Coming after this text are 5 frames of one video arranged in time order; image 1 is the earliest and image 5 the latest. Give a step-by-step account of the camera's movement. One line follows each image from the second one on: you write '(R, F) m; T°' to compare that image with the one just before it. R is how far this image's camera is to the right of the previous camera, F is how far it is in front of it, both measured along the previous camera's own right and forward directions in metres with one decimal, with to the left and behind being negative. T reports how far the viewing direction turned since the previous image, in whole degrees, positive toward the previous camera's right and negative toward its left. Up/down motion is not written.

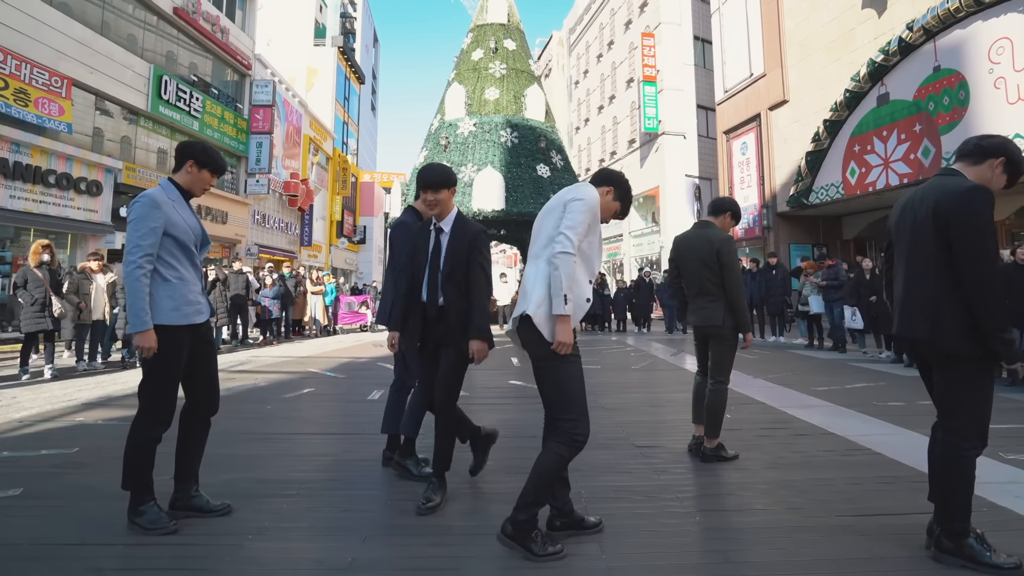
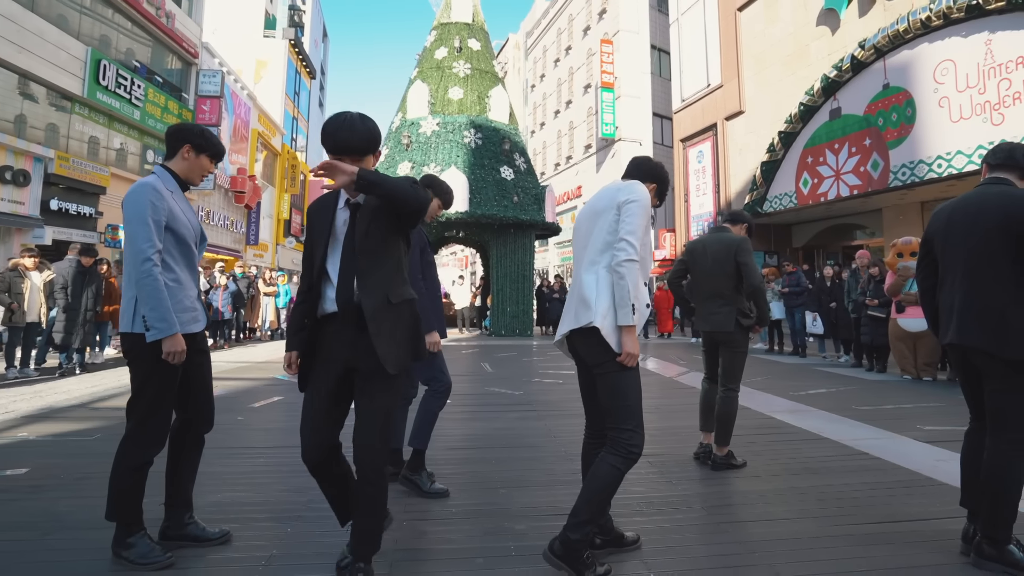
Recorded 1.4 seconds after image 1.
(-0.4, +0.2) m; +5°
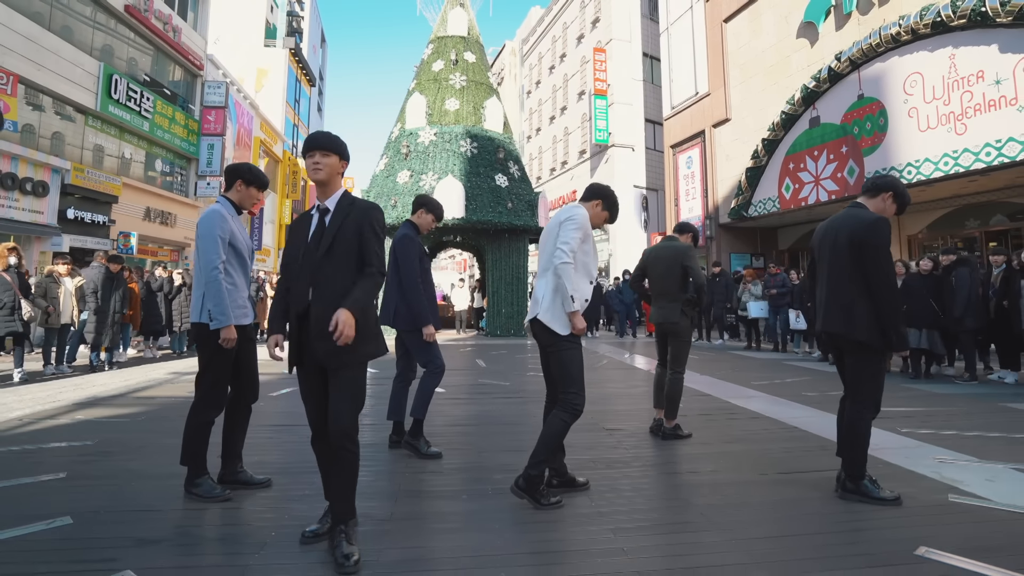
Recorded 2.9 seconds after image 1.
(+0.1, -0.7) m; 0°
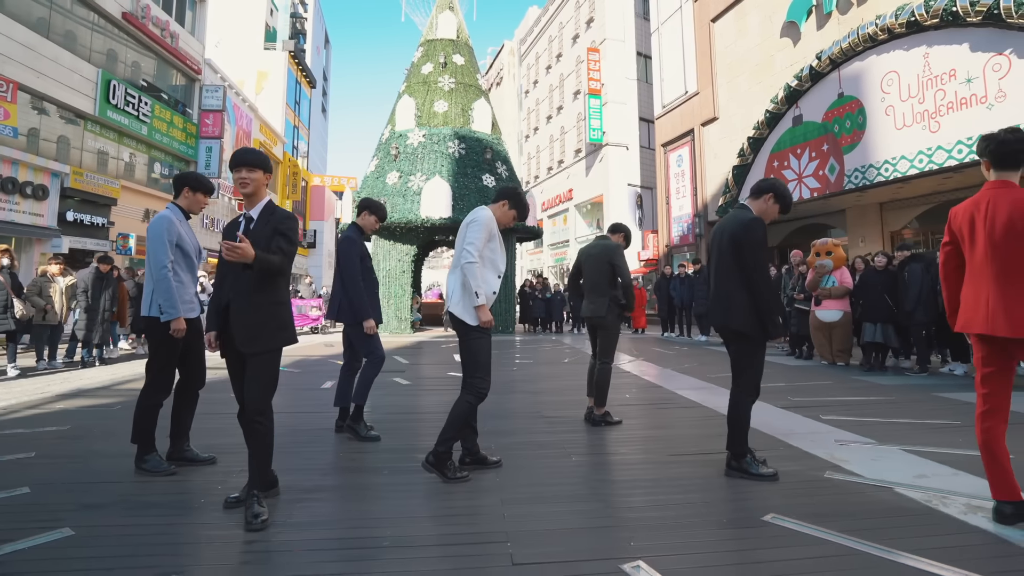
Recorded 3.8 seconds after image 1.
(+0.6, -0.3) m; -1°
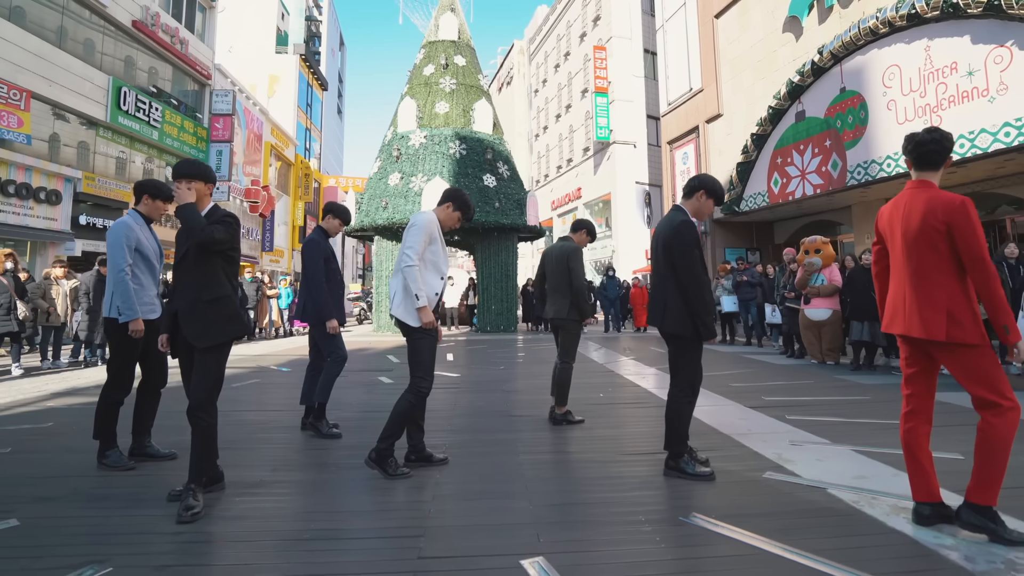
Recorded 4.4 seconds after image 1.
(+0.5, -0.1) m; -2°
